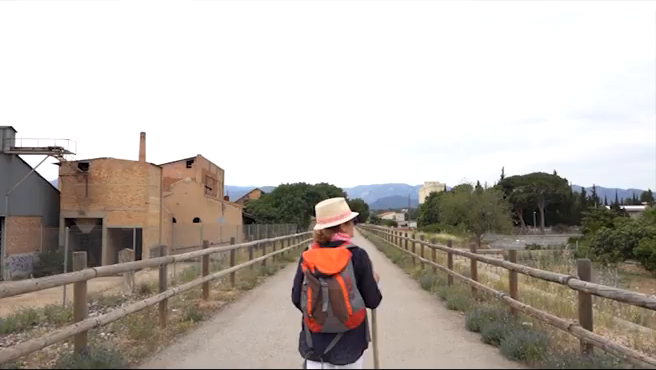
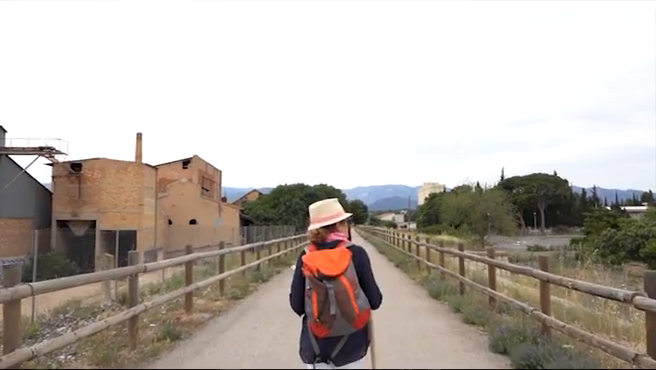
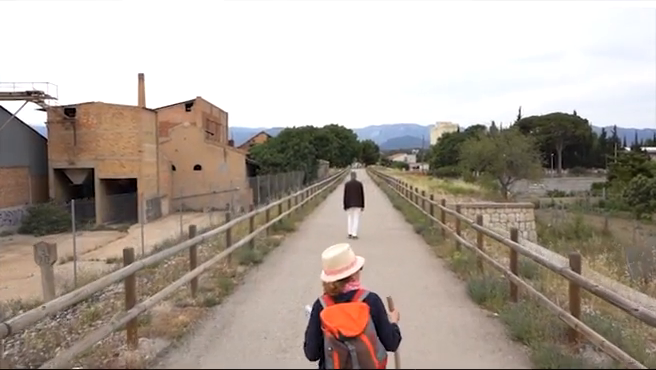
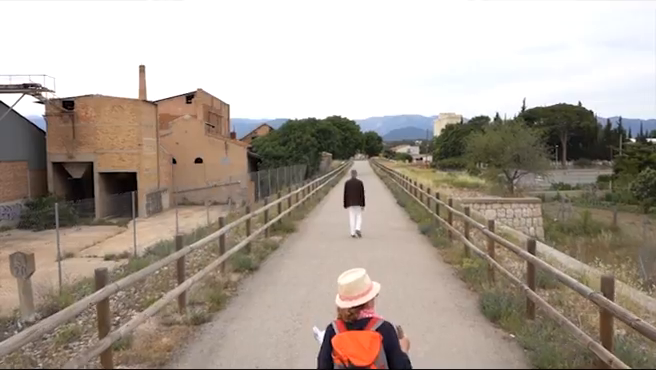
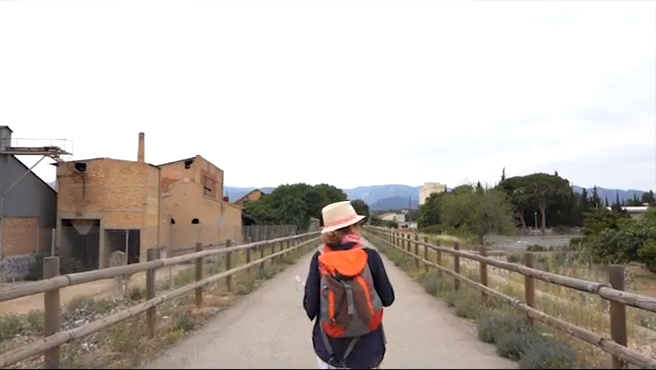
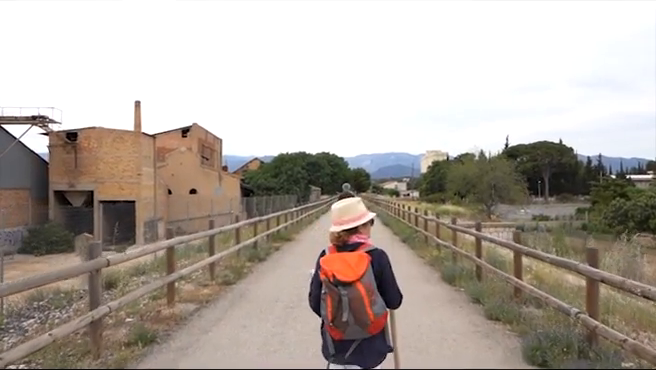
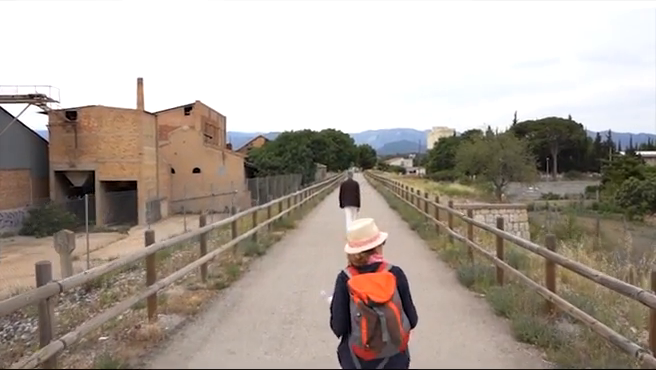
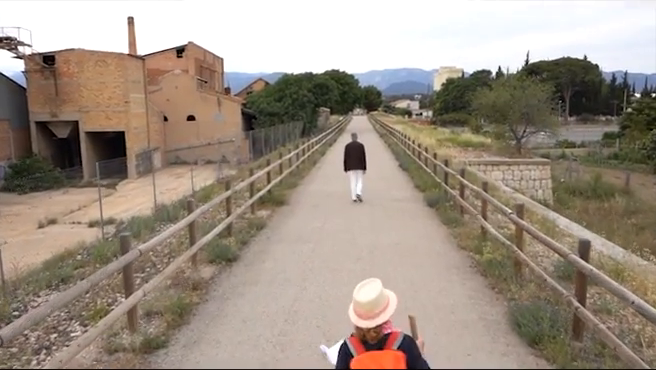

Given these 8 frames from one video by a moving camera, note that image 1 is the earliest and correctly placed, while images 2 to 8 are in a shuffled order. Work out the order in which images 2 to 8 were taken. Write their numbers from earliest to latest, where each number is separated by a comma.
5, 2, 6, 7, 3, 4, 8
